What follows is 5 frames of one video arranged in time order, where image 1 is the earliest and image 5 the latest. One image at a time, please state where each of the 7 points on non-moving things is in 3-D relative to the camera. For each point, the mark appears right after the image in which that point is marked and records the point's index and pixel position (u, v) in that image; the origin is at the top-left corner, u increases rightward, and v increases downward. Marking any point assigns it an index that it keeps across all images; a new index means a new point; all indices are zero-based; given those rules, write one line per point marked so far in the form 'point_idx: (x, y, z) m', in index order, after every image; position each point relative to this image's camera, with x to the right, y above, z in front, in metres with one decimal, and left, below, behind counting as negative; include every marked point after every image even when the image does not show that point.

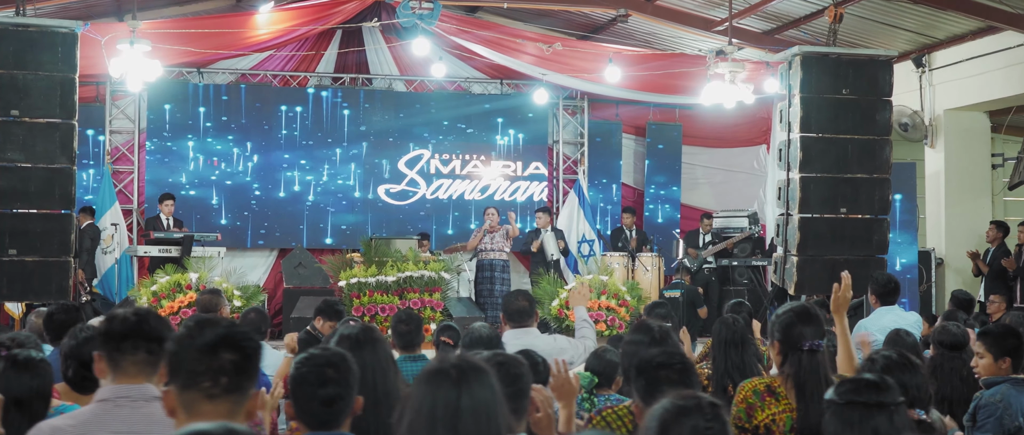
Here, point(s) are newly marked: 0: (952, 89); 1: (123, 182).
0: (+4.3, +1.3, +8.9) m
1: (-4.5, +0.4, +10.5) m
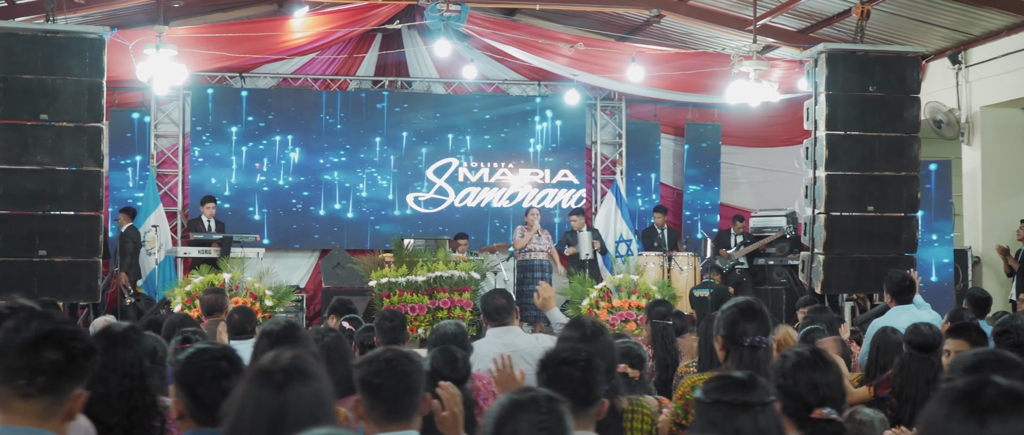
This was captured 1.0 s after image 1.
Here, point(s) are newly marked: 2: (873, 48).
0: (+4.6, +1.3, +8.7) m
1: (-4.1, +0.4, +10.8) m
2: (+3.1, +1.4, +7.6) m
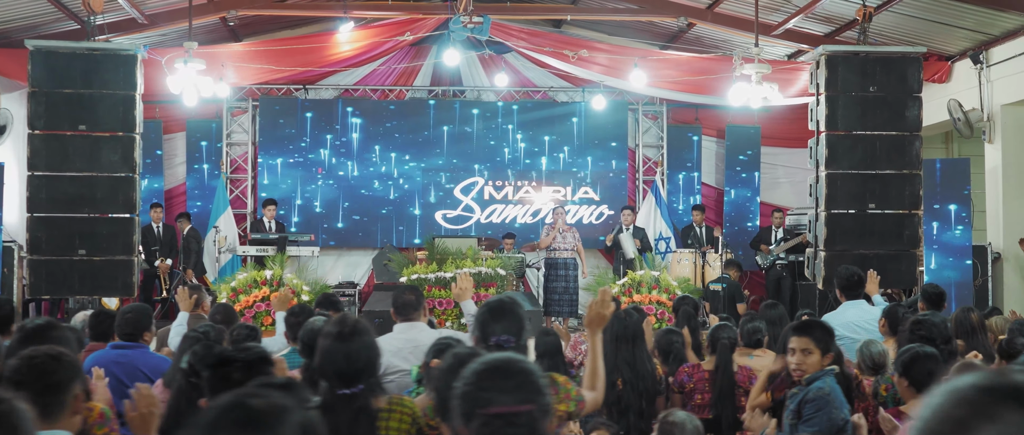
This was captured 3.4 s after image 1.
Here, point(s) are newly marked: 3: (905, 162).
0: (+4.8, +1.3, +8.8) m
1: (-3.6, +0.4, +11.8) m
2: (+3.1, +1.5, +7.8) m
3: (+3.4, +0.5, +7.9) m
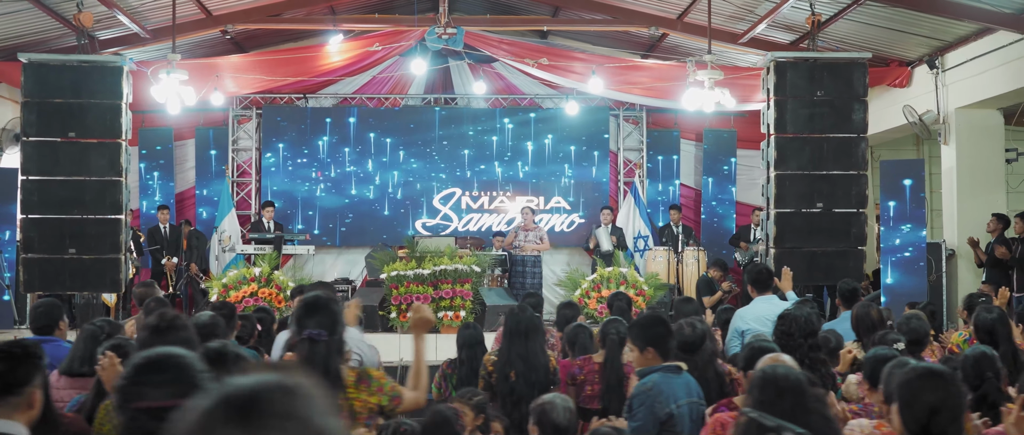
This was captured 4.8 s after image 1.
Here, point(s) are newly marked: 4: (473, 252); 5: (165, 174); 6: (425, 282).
0: (+4.5, +1.3, +9.1) m
1: (-3.7, +0.3, +12.5) m
2: (+2.8, +1.5, +8.2) m
3: (+3.1, +0.5, +8.3) m
4: (-0.4, -0.4, +9.9) m
5: (-4.8, +0.6, +12.4) m
6: (-0.9, -0.7, +9.4) m
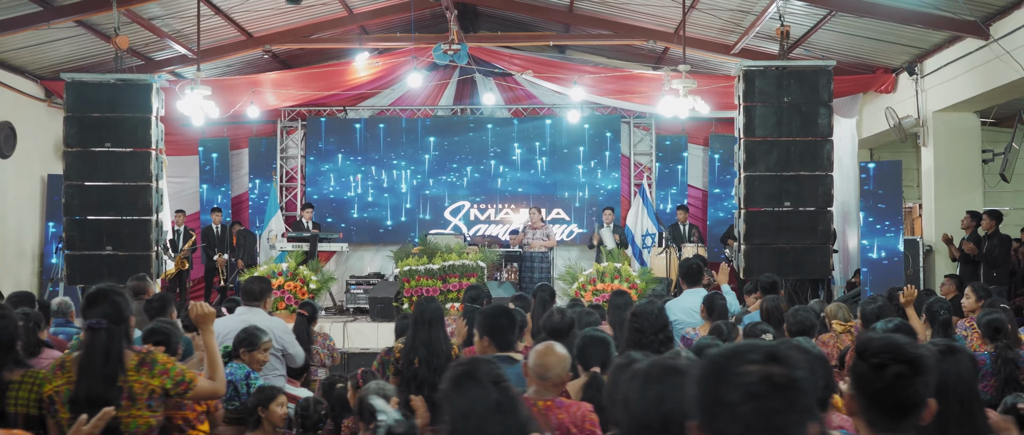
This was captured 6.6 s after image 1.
0: (+4.5, +1.3, +9.5) m
1: (-3.4, +0.3, +13.7) m
2: (+2.7, +1.5, +8.8) m
3: (+3.0, +0.5, +8.8) m
4: (-0.4, -0.4, +10.8) m
5: (-4.4, +0.6, +13.7) m
6: (-0.9, -0.7, +10.3) m
